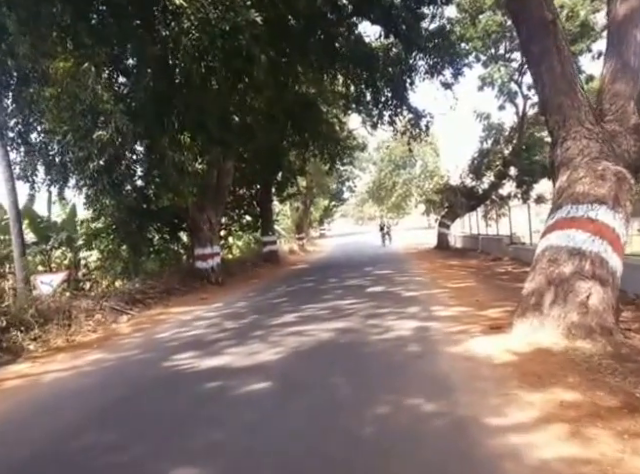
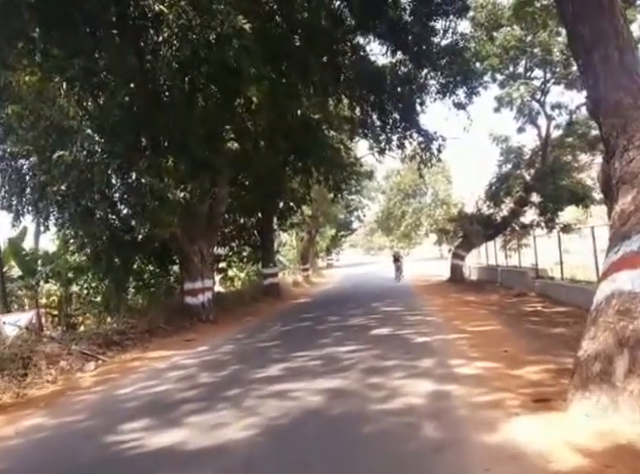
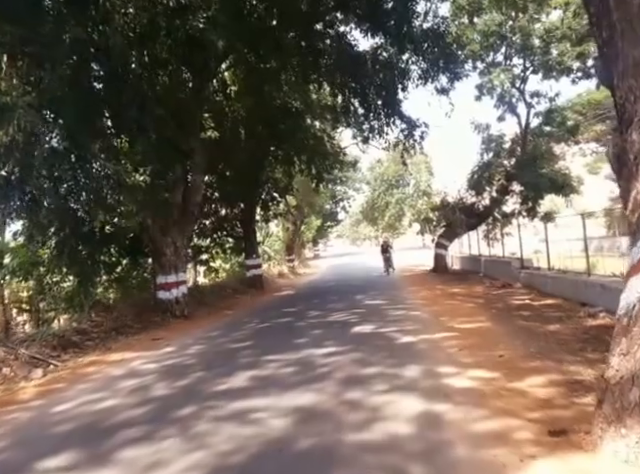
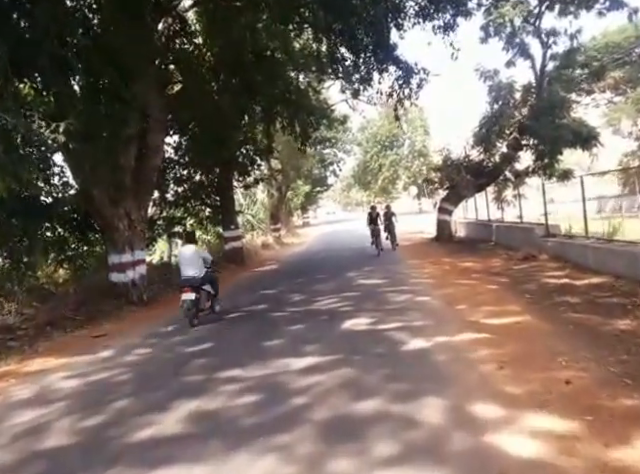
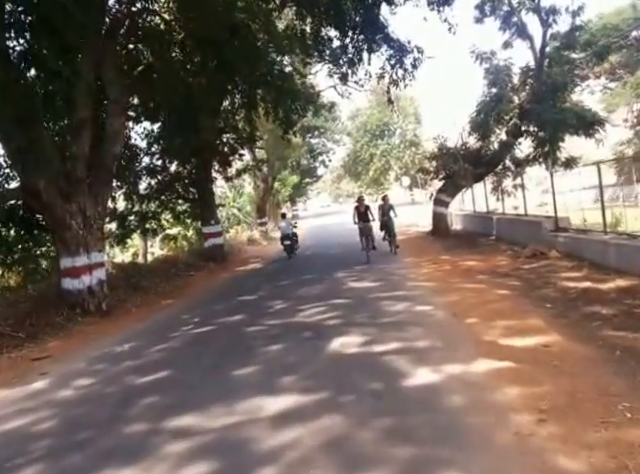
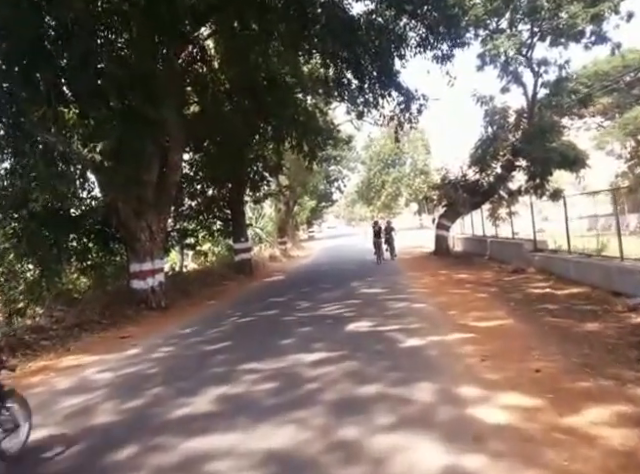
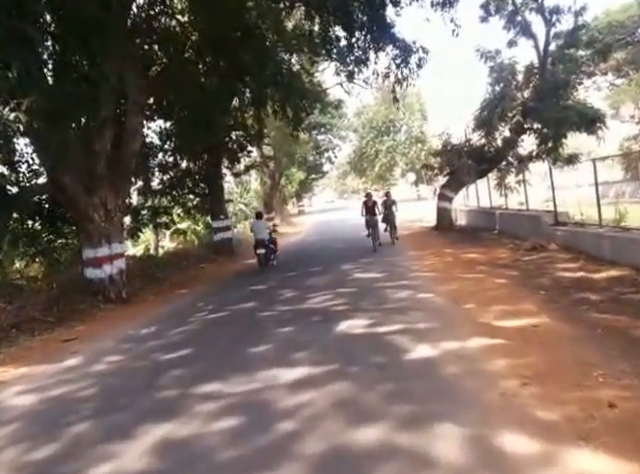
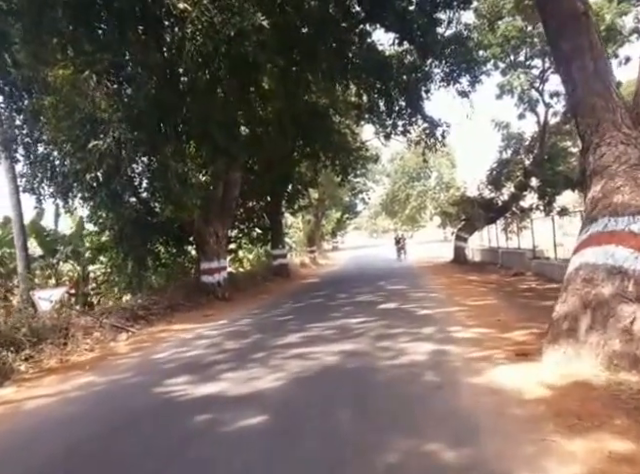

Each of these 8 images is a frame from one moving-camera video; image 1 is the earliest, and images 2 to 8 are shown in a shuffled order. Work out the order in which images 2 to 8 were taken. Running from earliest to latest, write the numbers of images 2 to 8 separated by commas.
8, 2, 3, 6, 4, 7, 5
